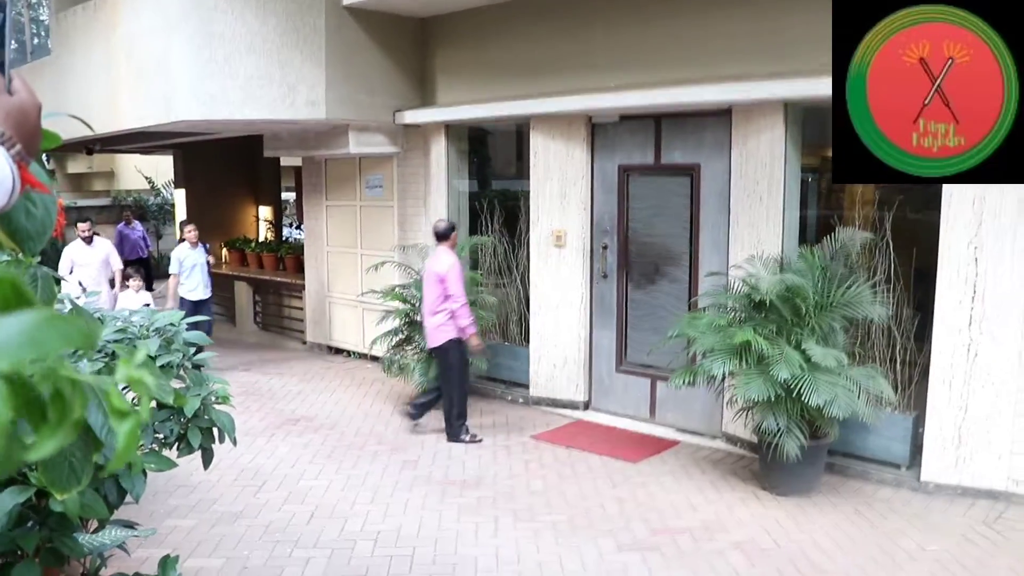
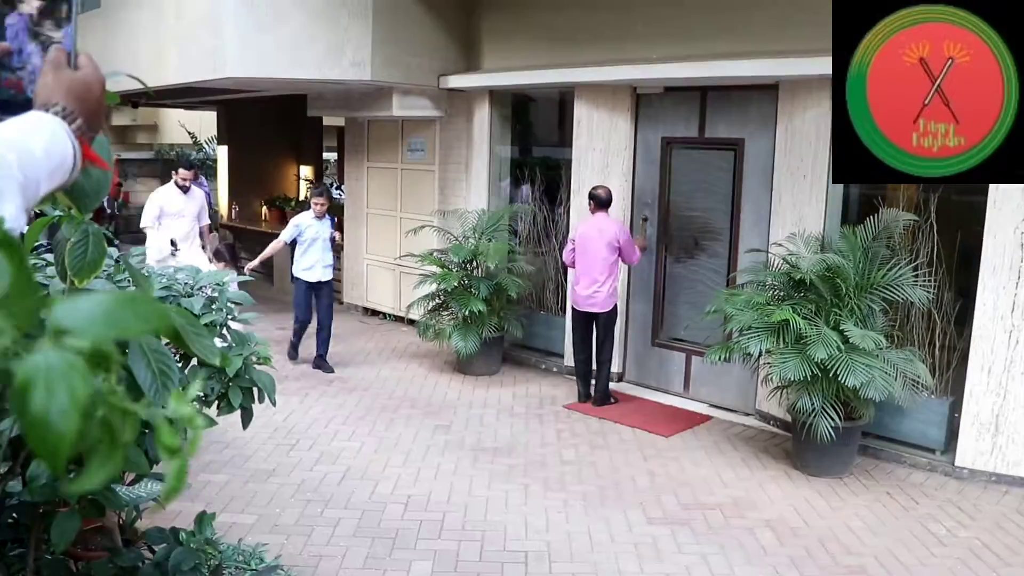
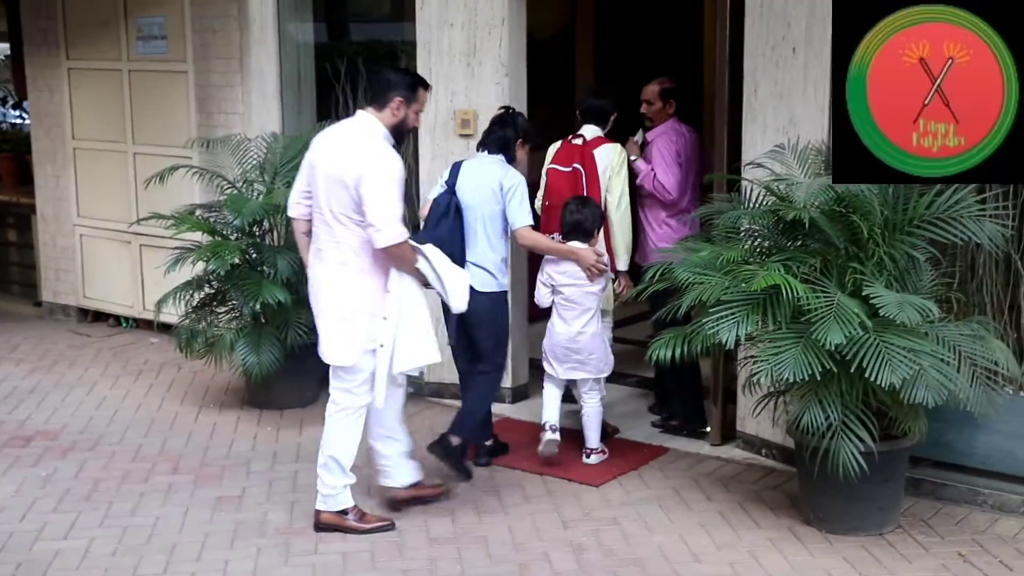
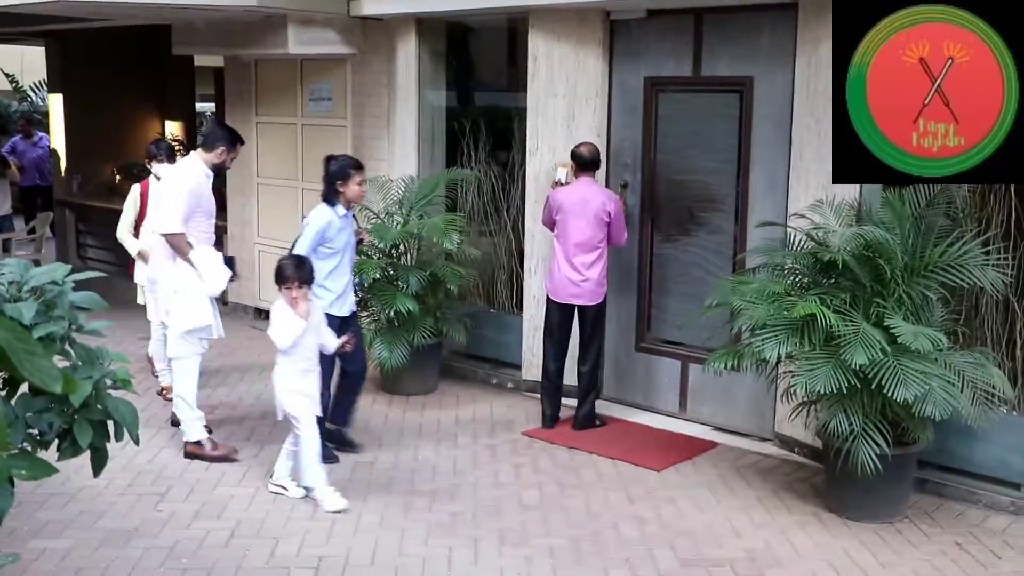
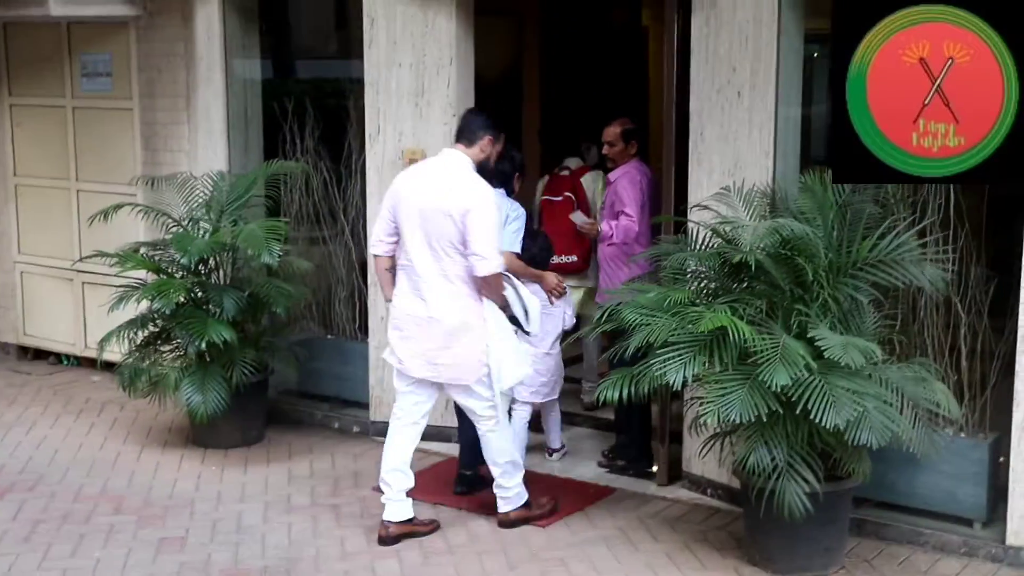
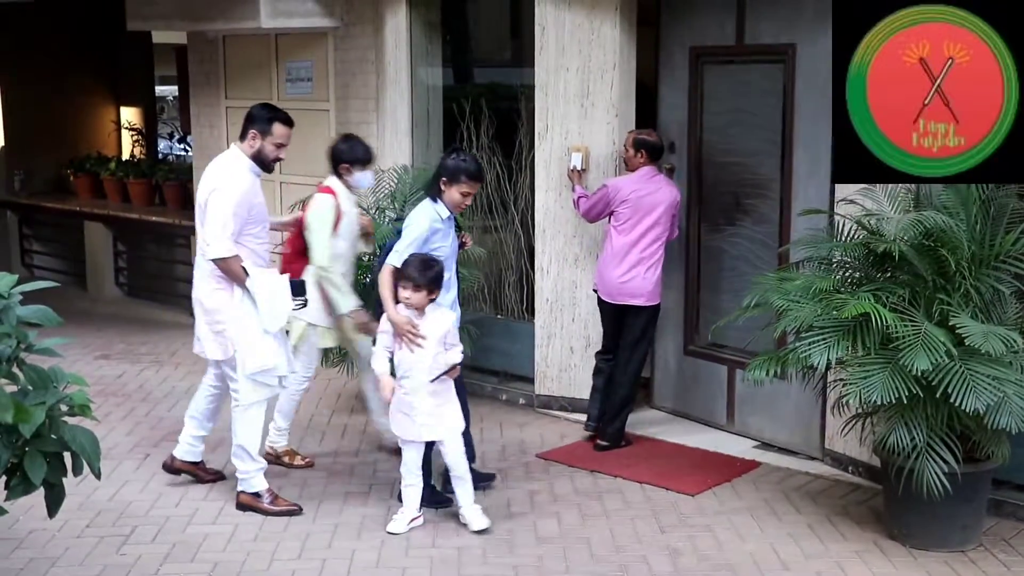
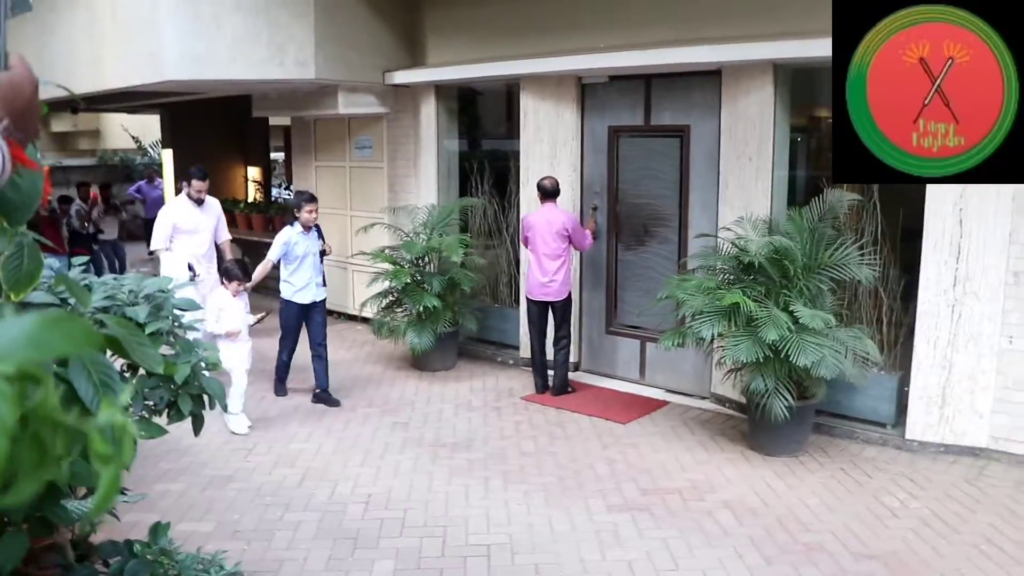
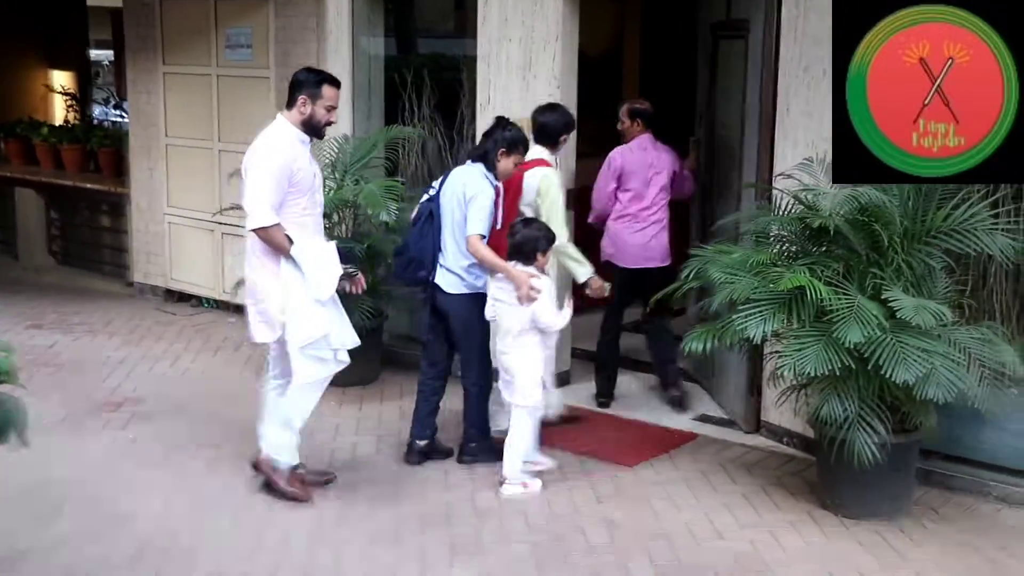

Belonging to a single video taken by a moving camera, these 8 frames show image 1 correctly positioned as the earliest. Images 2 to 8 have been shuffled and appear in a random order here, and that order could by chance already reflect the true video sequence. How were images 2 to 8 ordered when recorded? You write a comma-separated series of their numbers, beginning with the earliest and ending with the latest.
2, 7, 4, 6, 8, 3, 5
